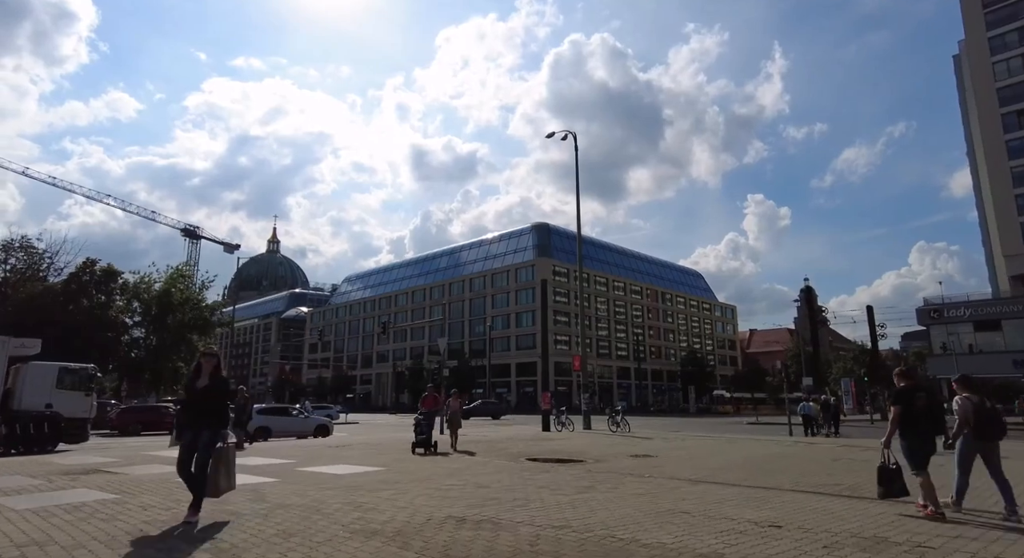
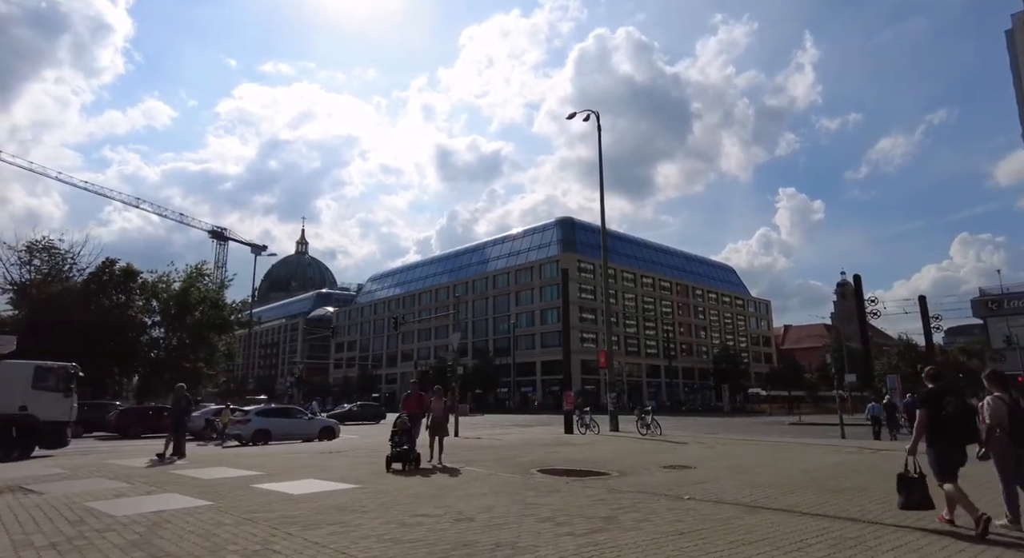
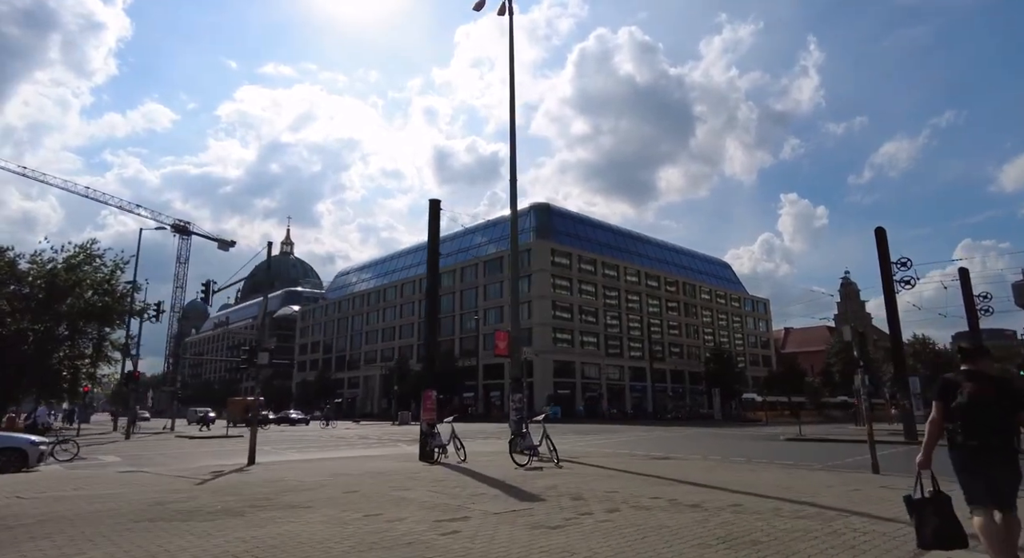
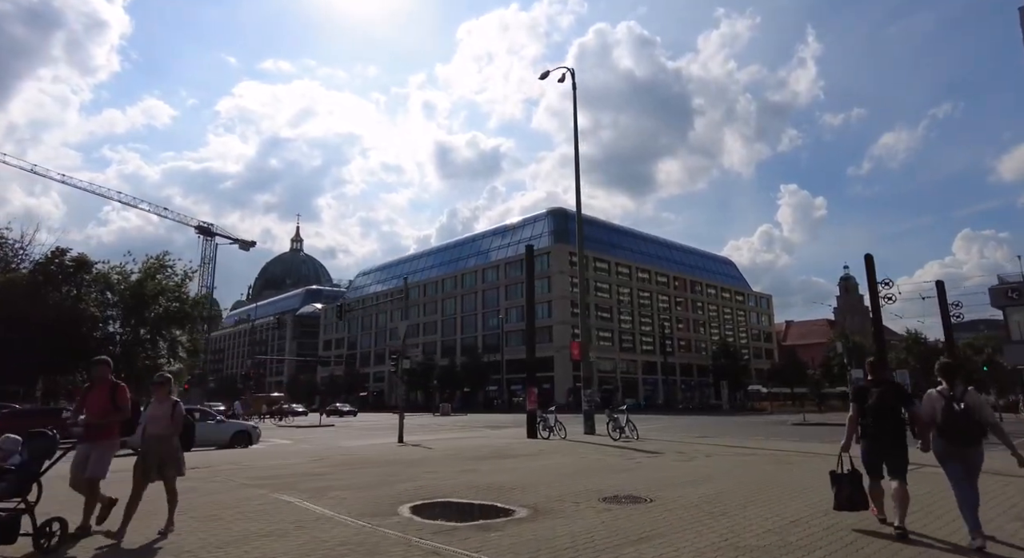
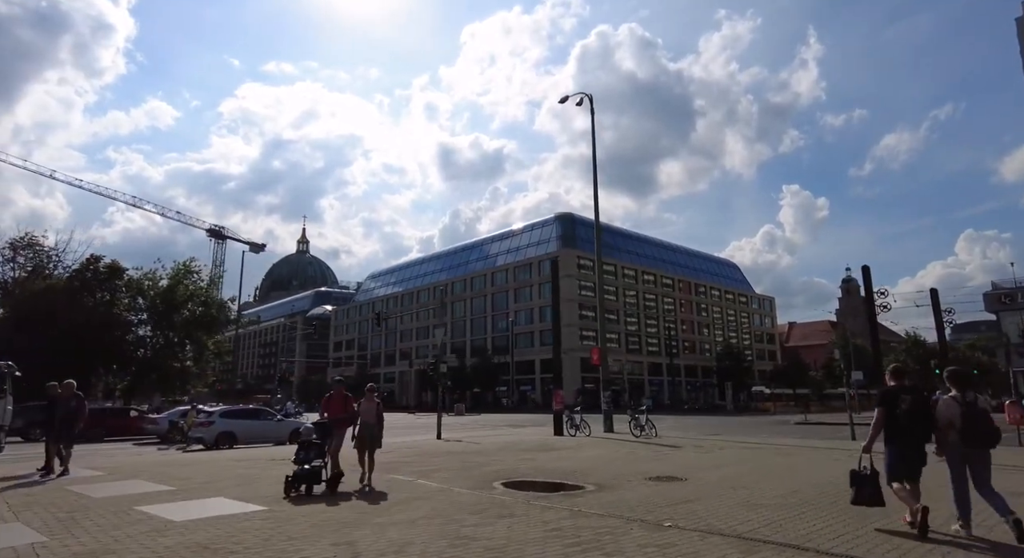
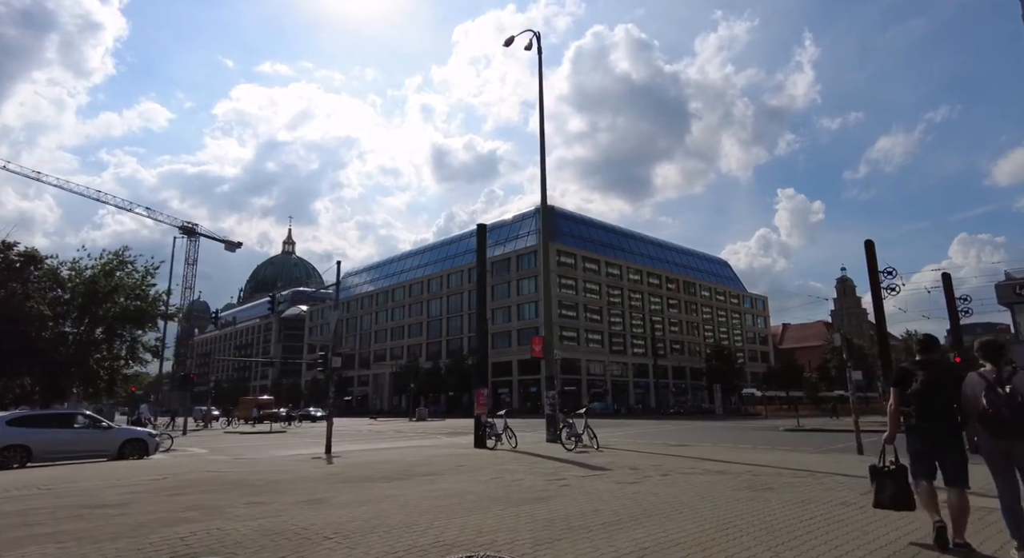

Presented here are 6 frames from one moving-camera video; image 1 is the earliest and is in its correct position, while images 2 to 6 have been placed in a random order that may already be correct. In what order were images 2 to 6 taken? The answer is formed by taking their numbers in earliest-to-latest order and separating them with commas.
2, 5, 4, 6, 3
